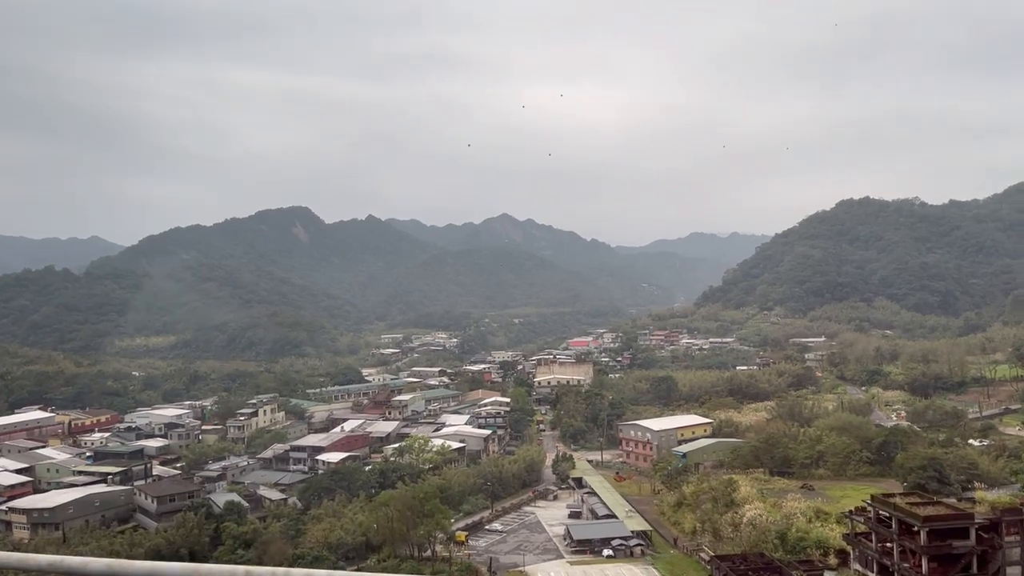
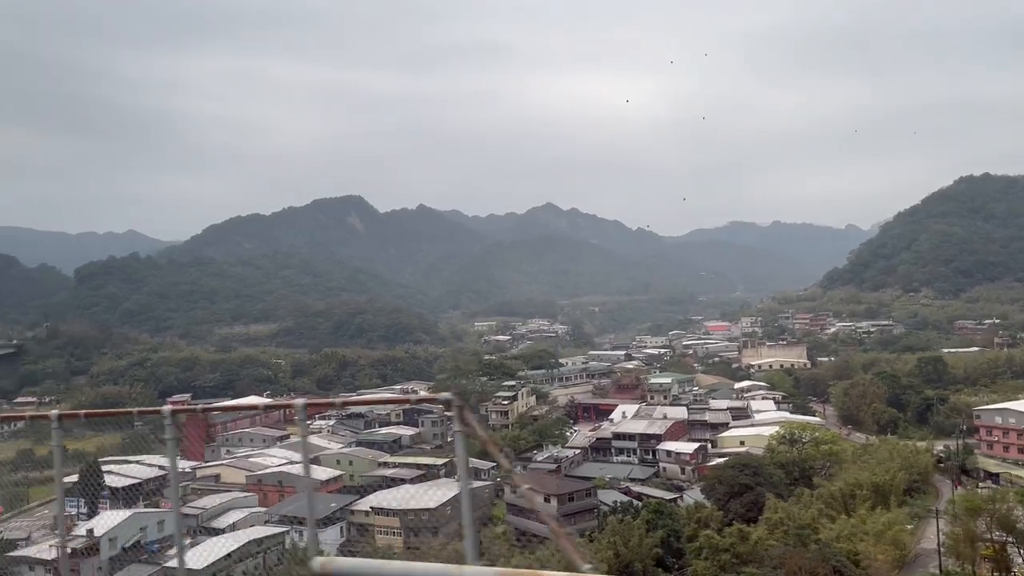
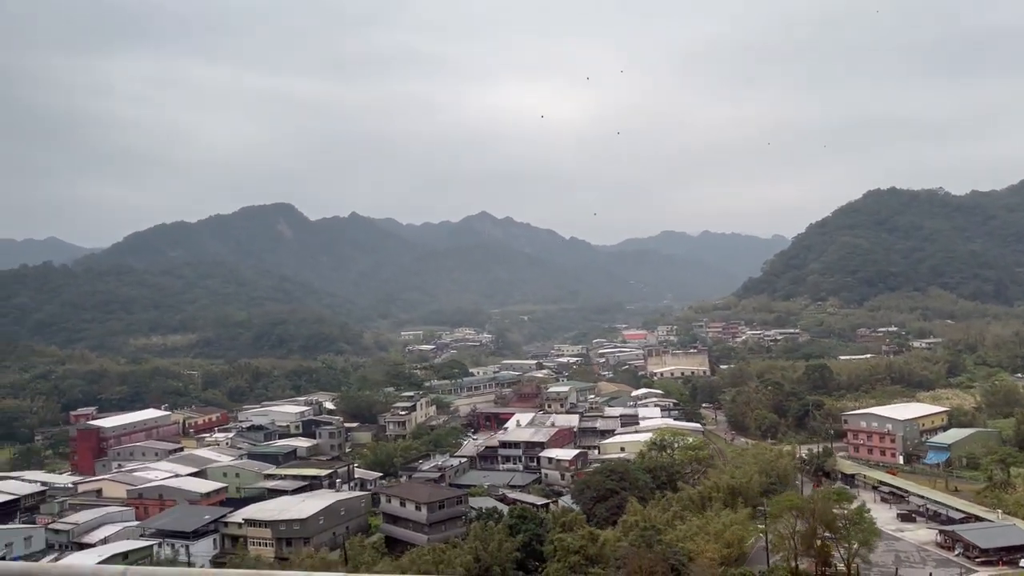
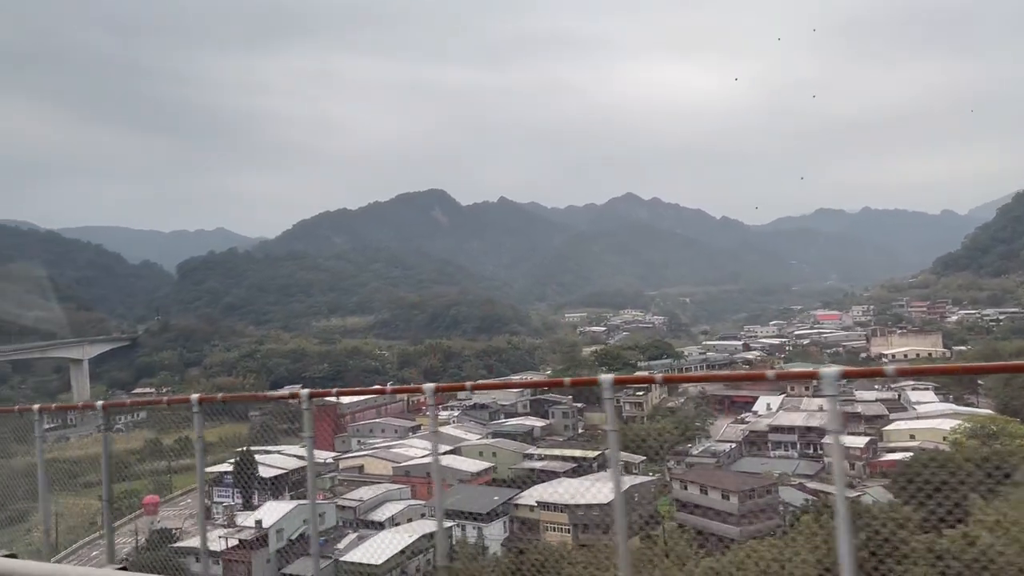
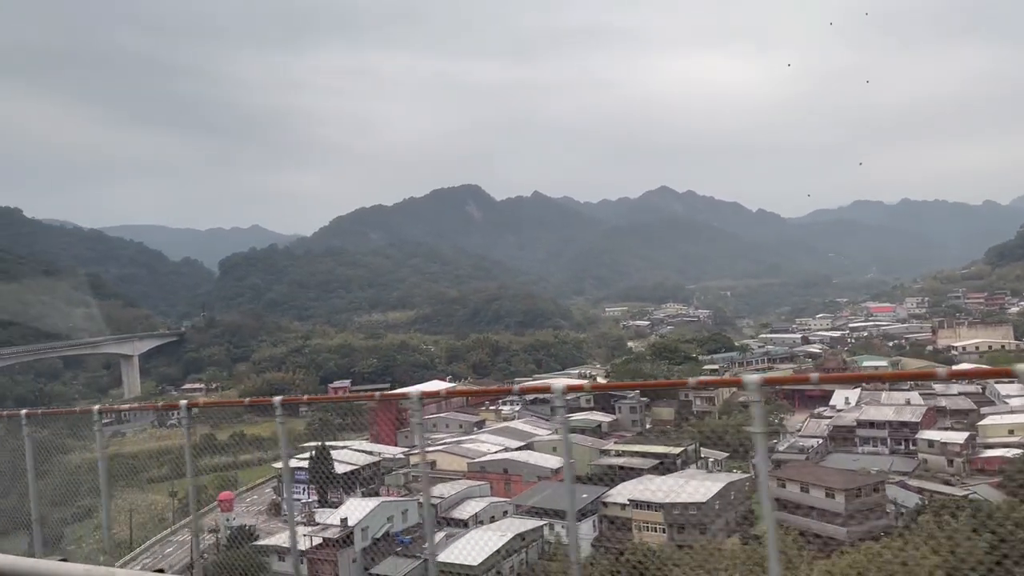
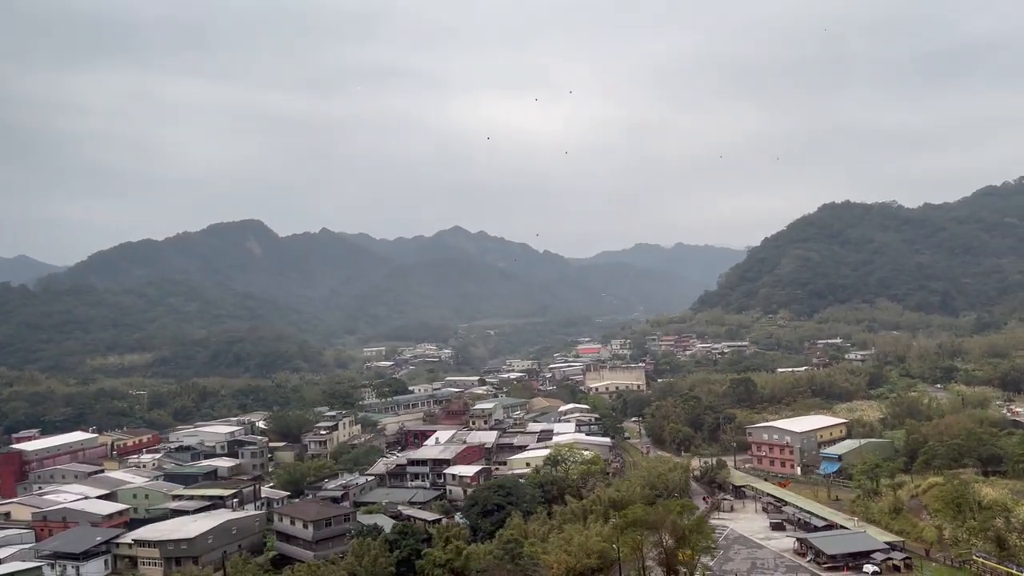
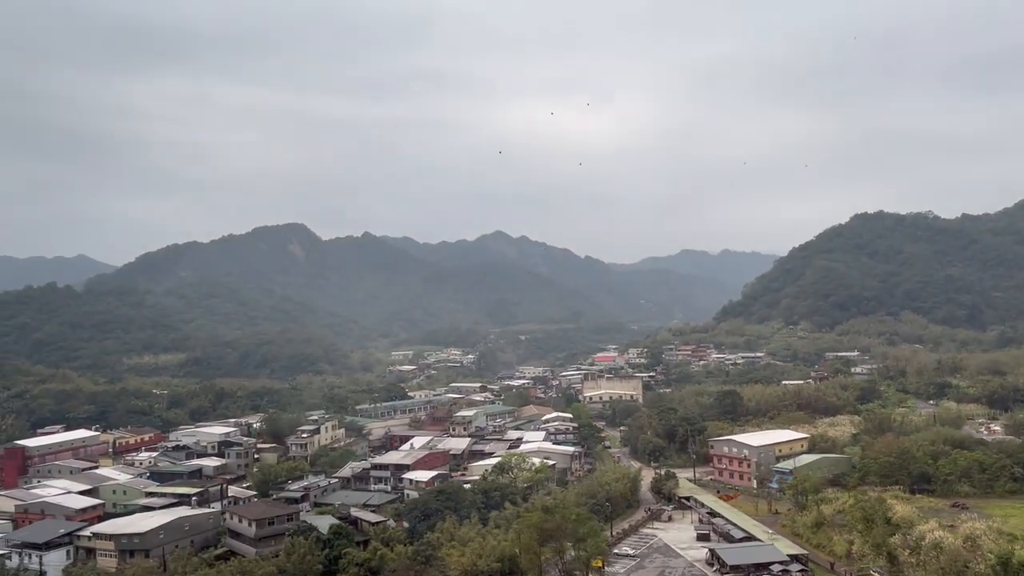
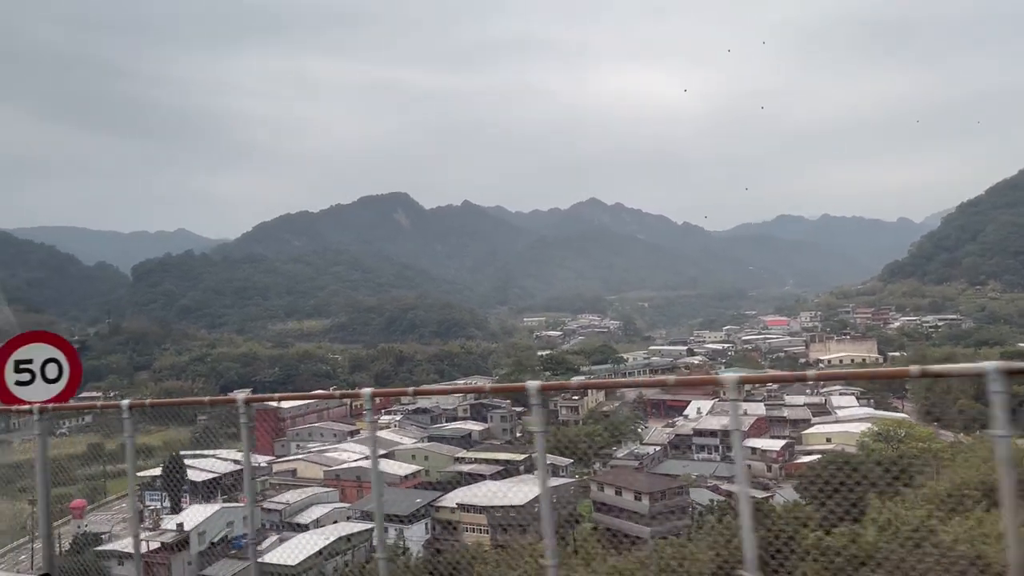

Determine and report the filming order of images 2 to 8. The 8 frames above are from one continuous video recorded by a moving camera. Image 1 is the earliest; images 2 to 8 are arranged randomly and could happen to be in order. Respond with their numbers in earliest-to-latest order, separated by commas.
7, 6, 3, 2, 8, 4, 5
